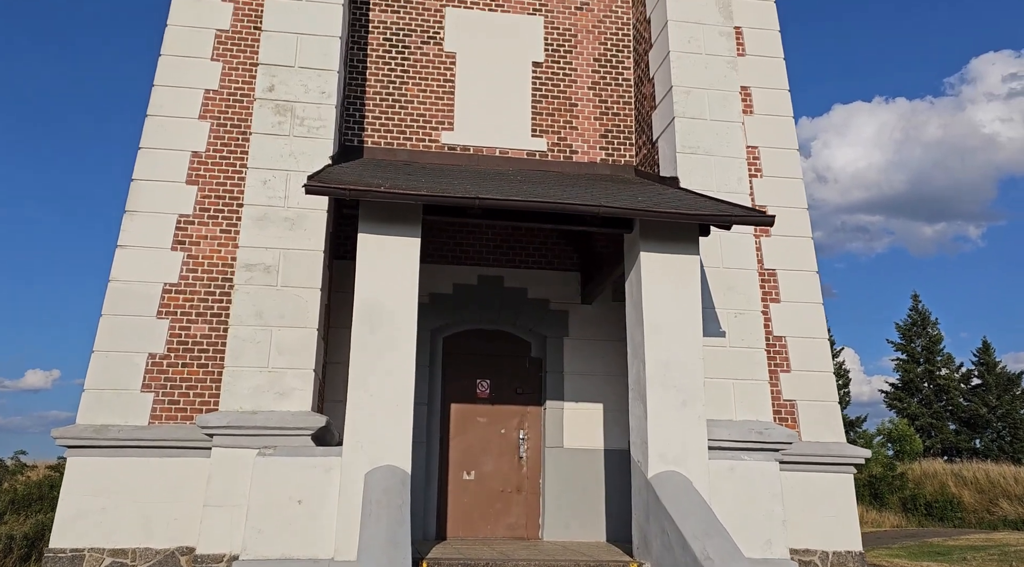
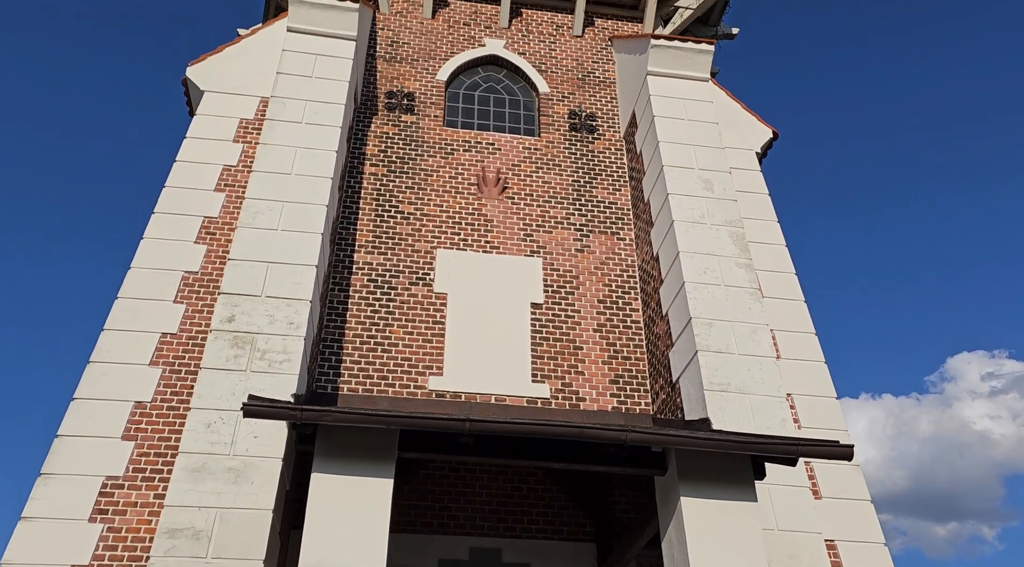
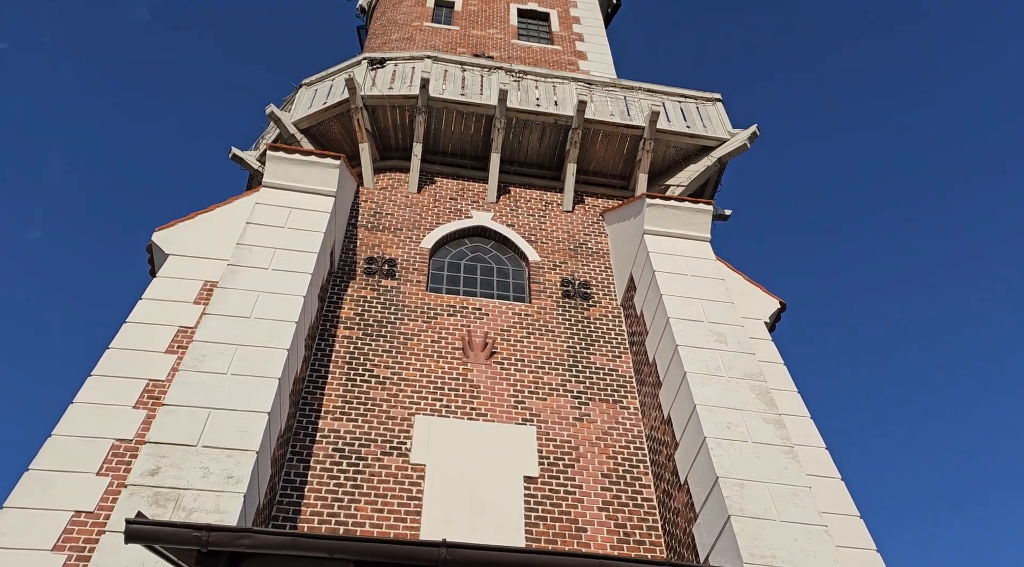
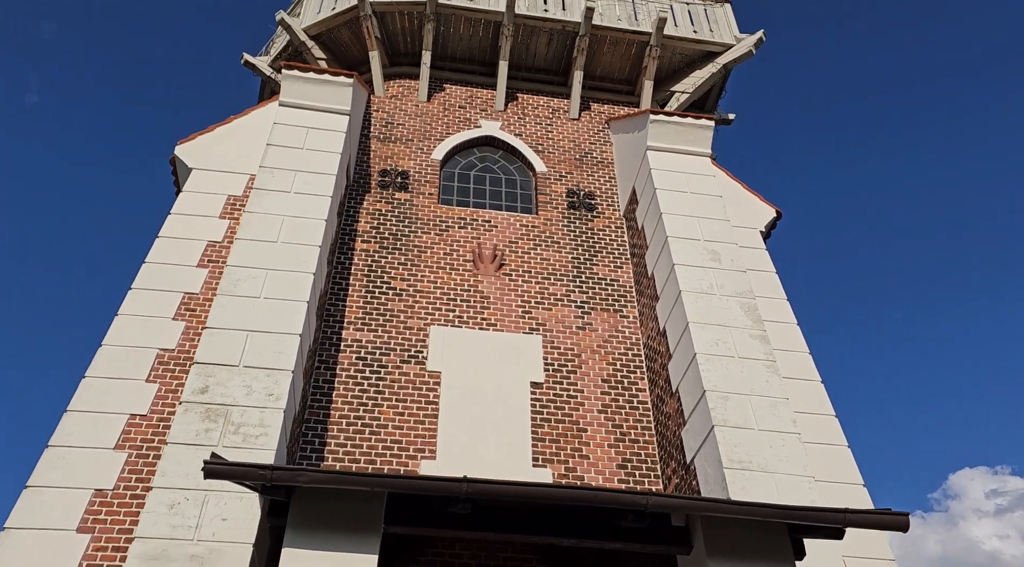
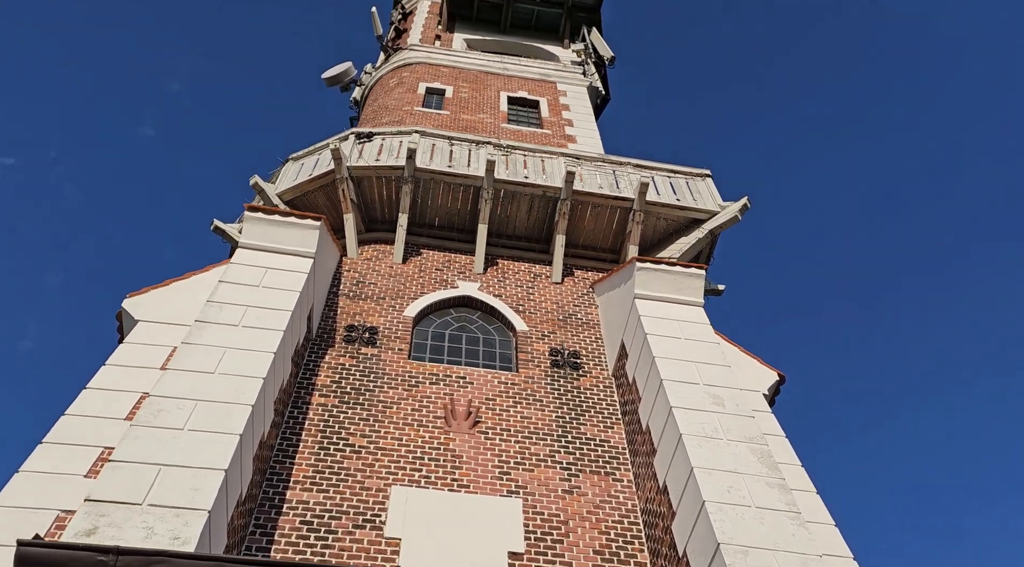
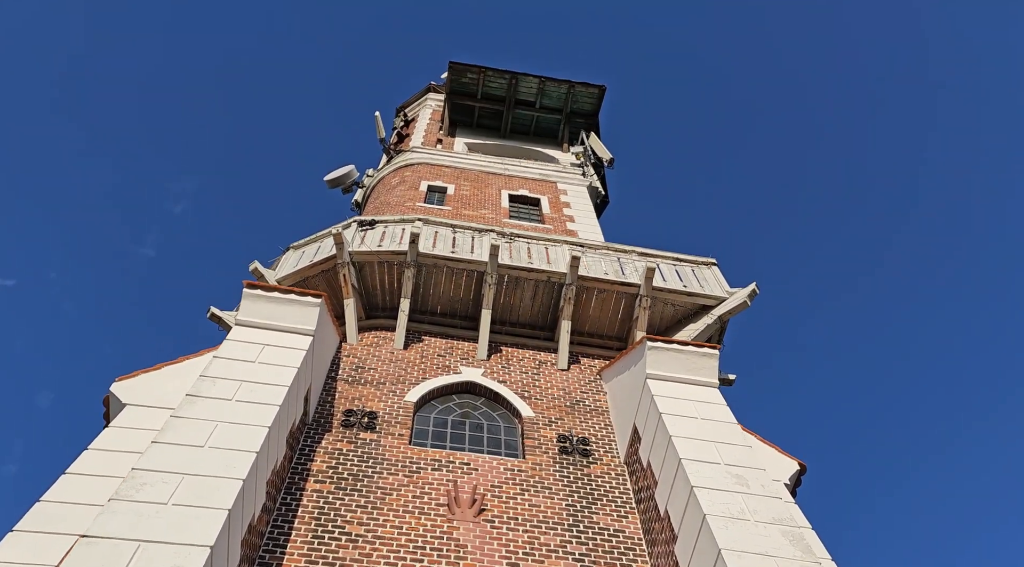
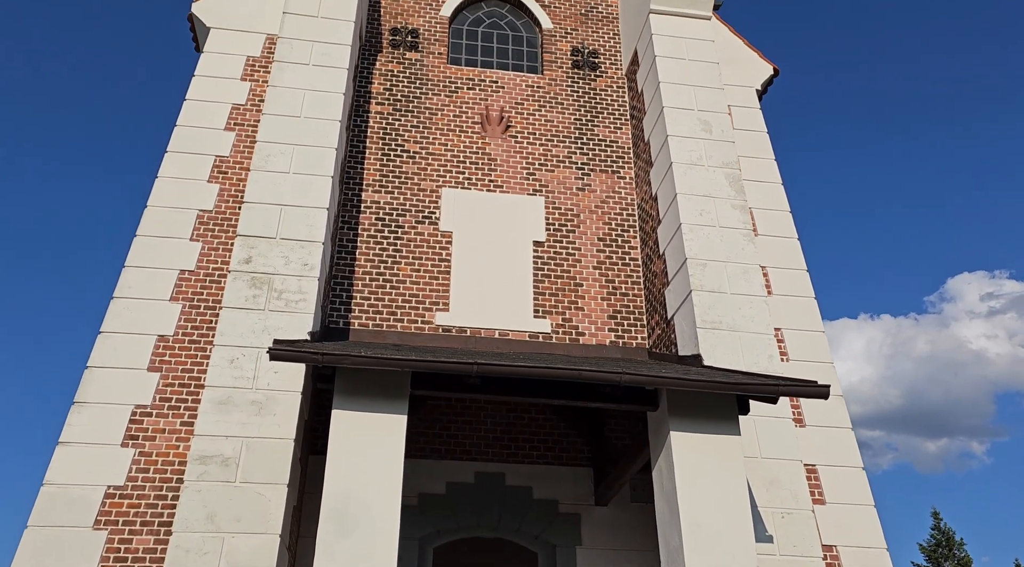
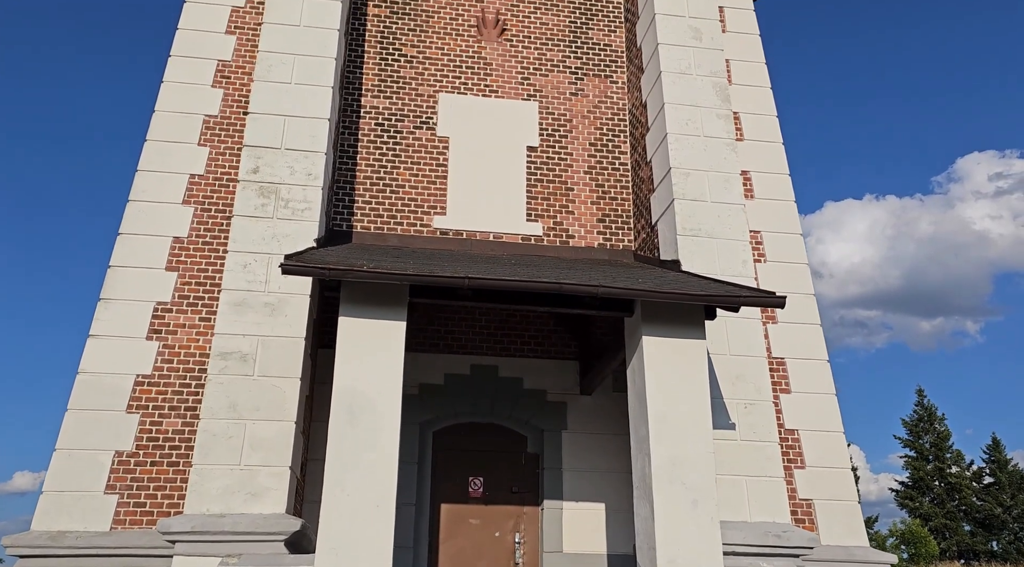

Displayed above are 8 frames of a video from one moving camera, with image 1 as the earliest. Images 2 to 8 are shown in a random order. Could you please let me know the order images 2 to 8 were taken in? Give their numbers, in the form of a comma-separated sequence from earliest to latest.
8, 7, 2, 4, 3, 5, 6
